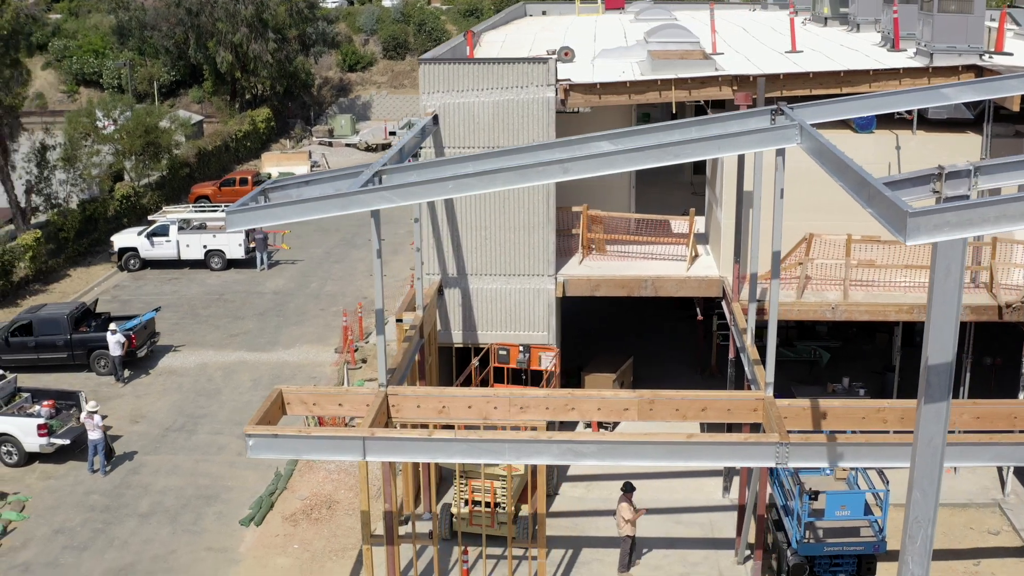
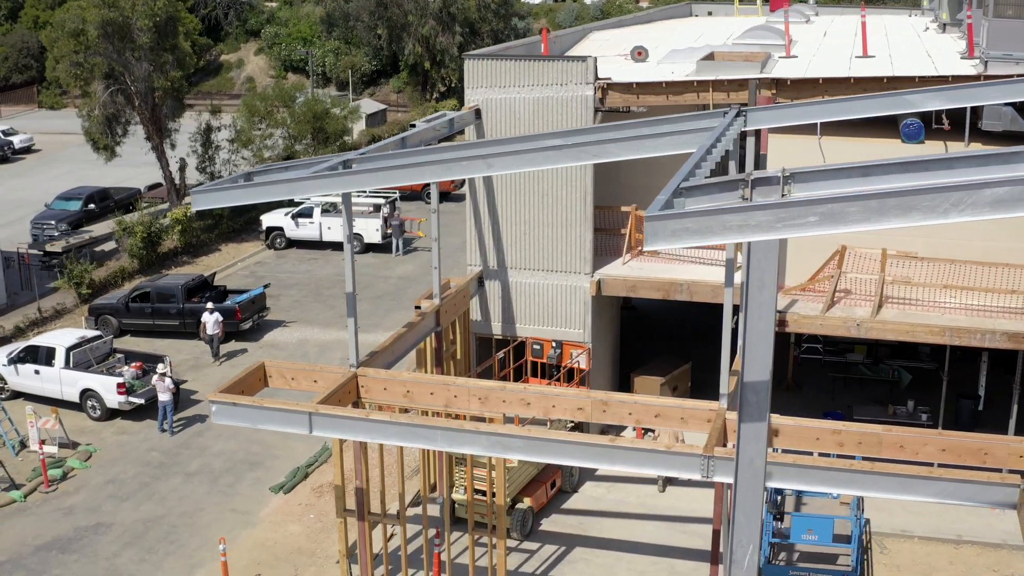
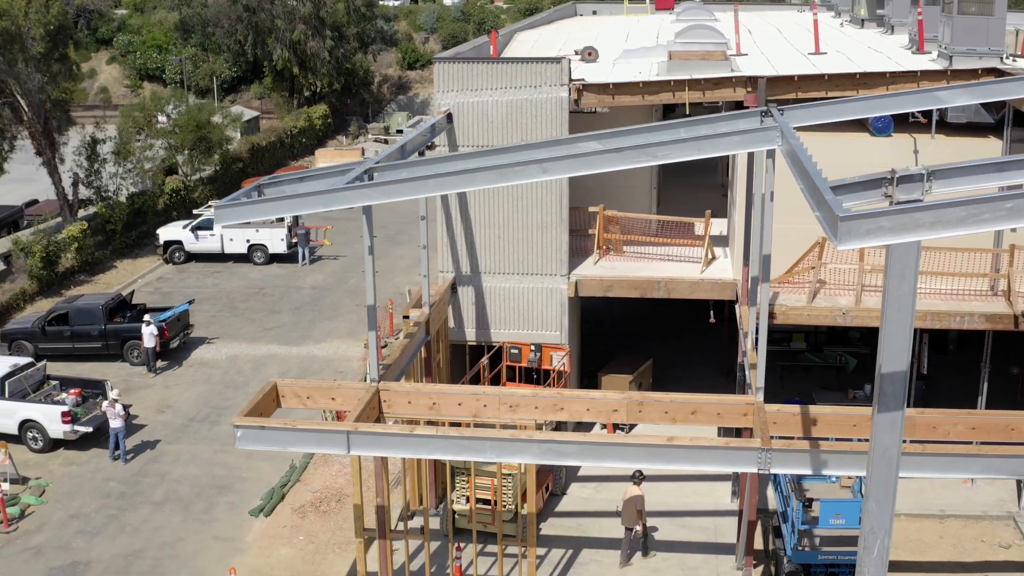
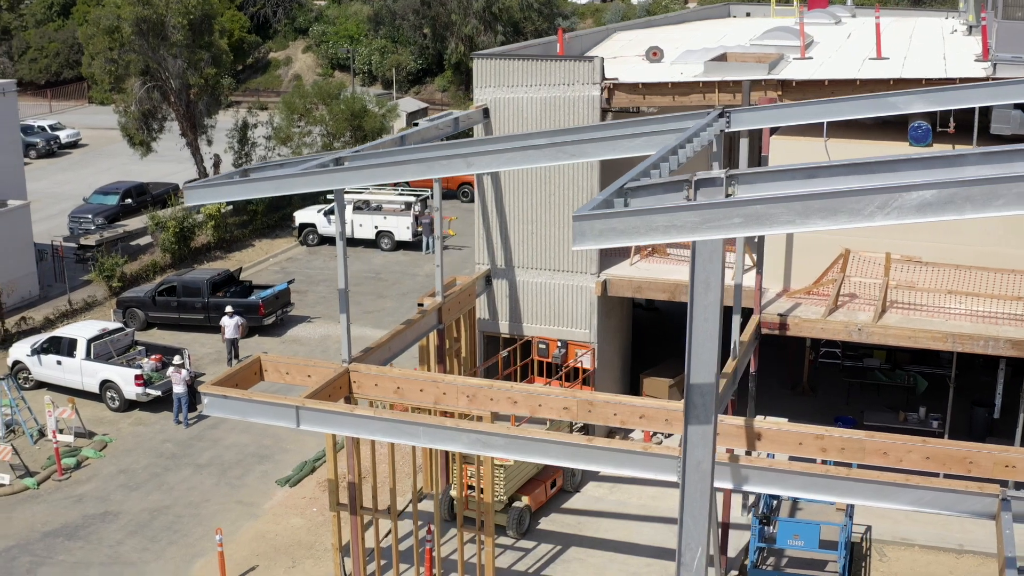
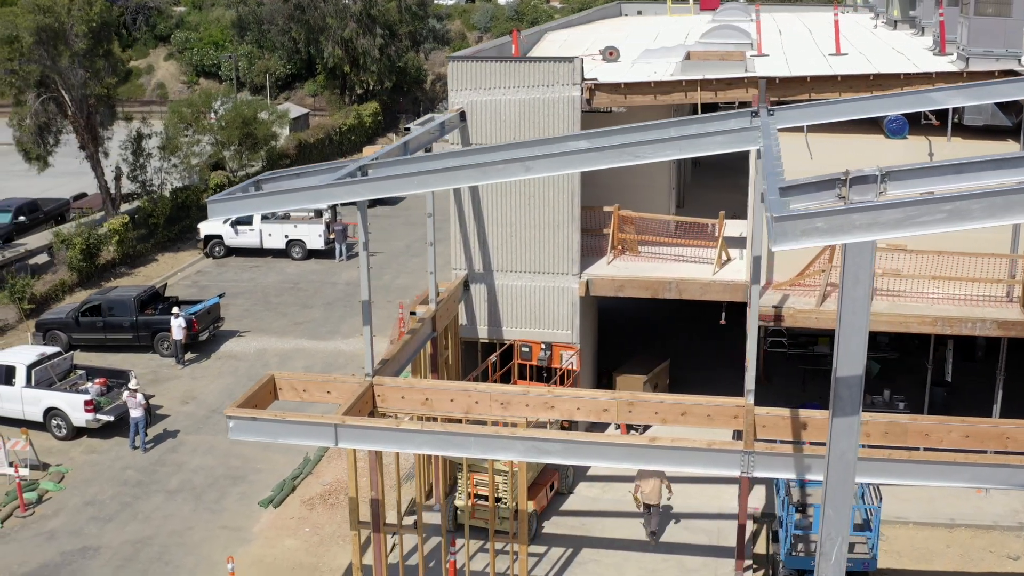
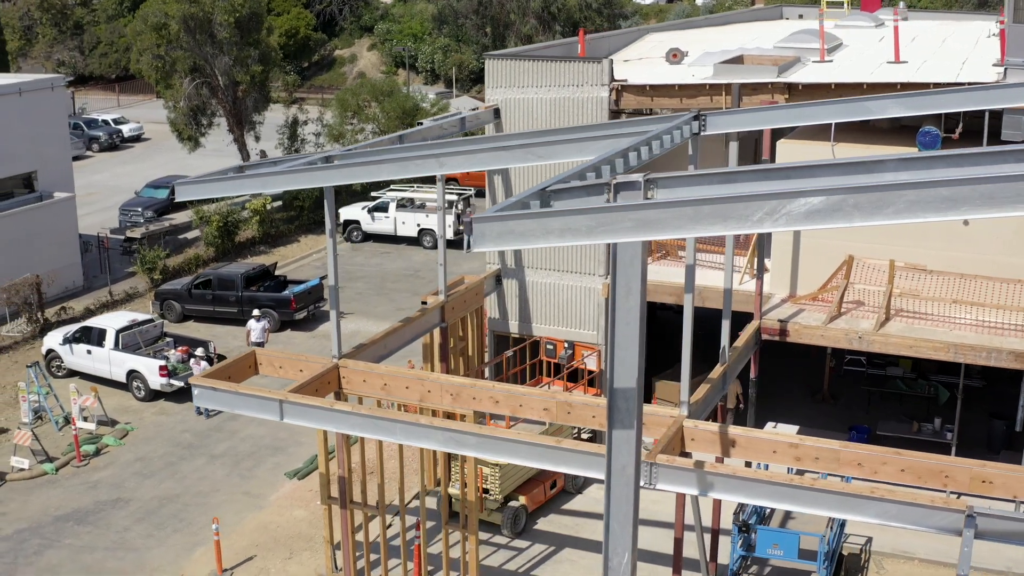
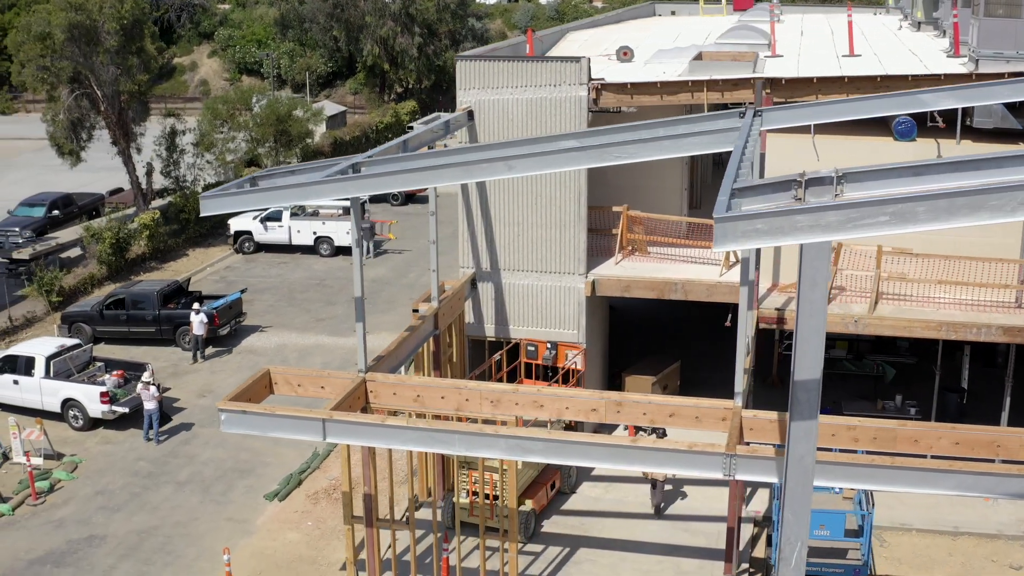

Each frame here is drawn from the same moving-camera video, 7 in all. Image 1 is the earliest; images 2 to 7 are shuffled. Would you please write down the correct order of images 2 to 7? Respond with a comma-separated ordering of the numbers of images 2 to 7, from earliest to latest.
3, 5, 7, 2, 4, 6
